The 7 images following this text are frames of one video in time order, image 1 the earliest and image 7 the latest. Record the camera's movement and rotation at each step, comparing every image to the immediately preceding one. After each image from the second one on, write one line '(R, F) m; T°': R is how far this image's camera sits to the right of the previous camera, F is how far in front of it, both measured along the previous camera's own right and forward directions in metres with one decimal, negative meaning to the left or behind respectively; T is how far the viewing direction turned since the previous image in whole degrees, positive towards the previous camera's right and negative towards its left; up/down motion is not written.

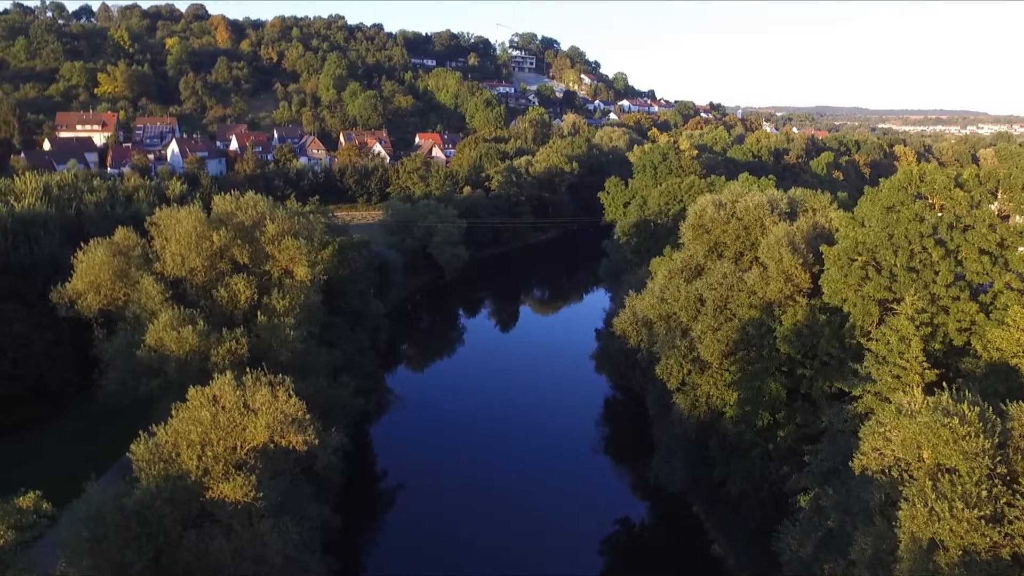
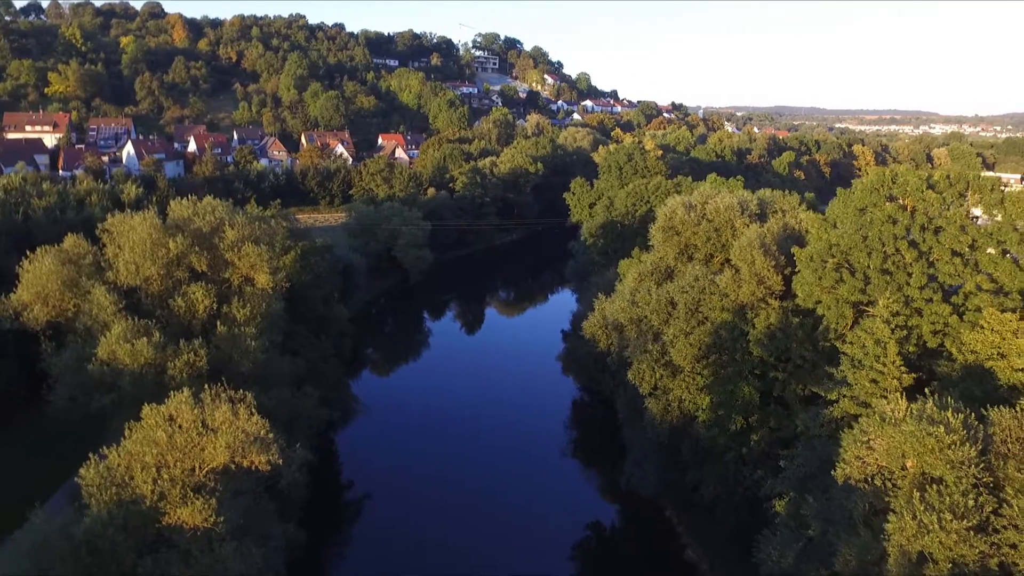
(-0.1, +0.3) m; +3°
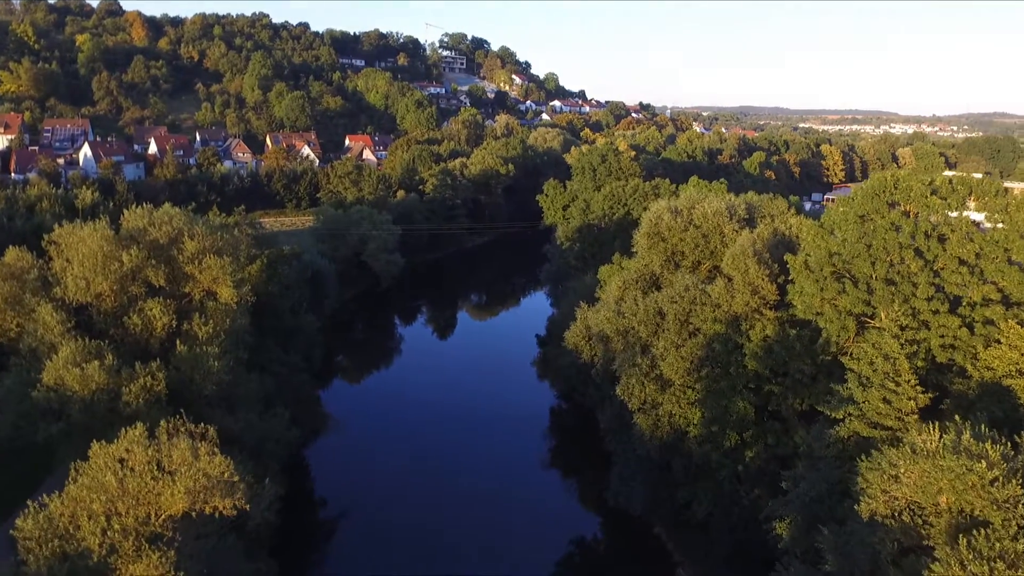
(-0.2, +0.8) m; +2°
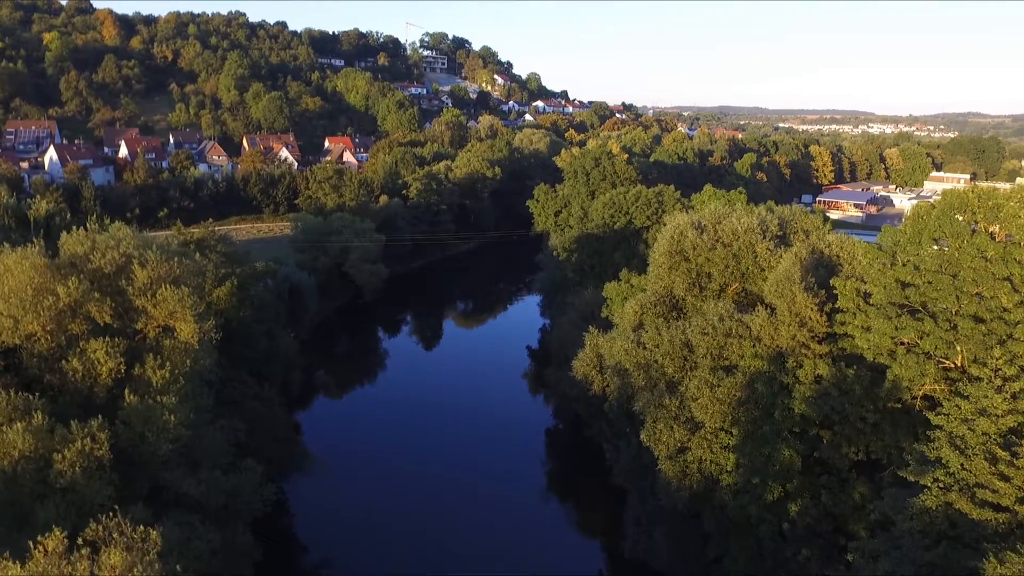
(-0.4, +1.9) m; +1°
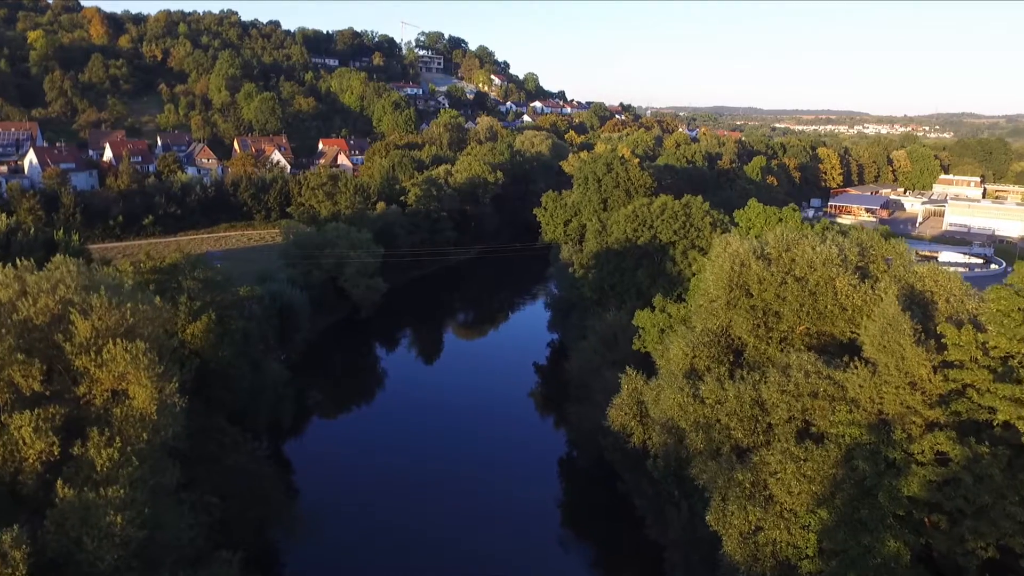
(-0.5, +2.4) m; 0°
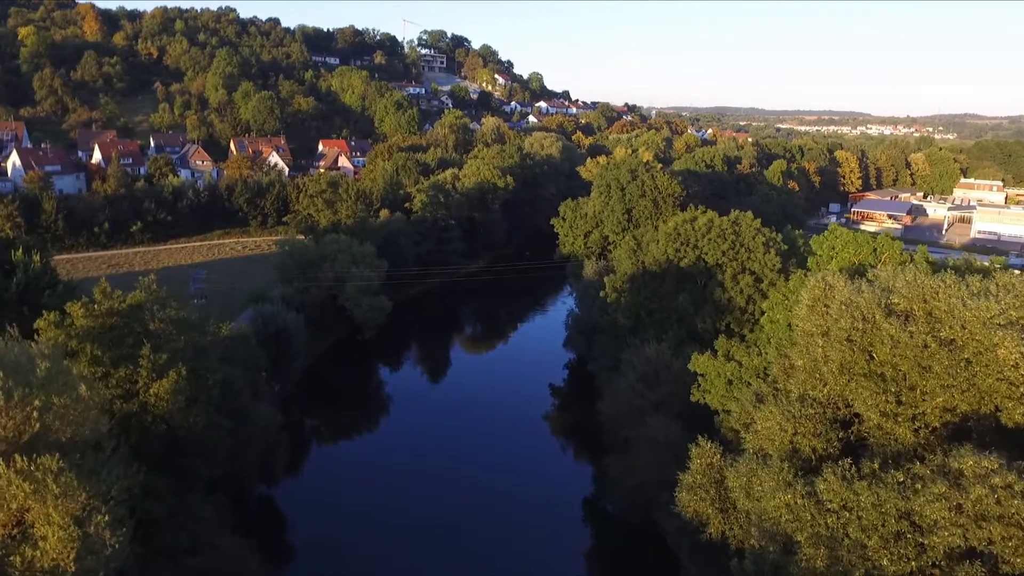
(-0.6, +2.8) m; 0°
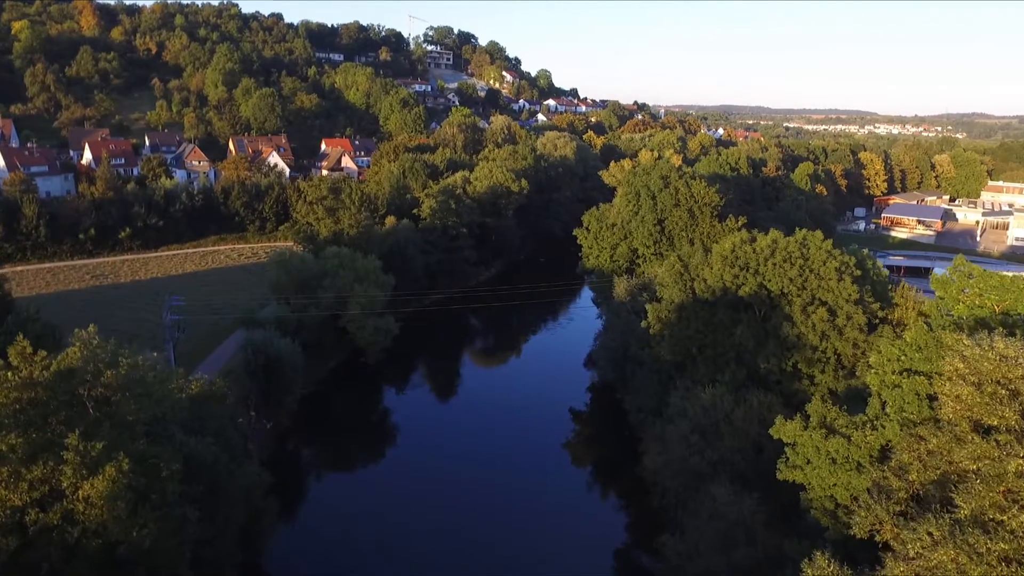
(-0.6, +3.0) m; 0°
